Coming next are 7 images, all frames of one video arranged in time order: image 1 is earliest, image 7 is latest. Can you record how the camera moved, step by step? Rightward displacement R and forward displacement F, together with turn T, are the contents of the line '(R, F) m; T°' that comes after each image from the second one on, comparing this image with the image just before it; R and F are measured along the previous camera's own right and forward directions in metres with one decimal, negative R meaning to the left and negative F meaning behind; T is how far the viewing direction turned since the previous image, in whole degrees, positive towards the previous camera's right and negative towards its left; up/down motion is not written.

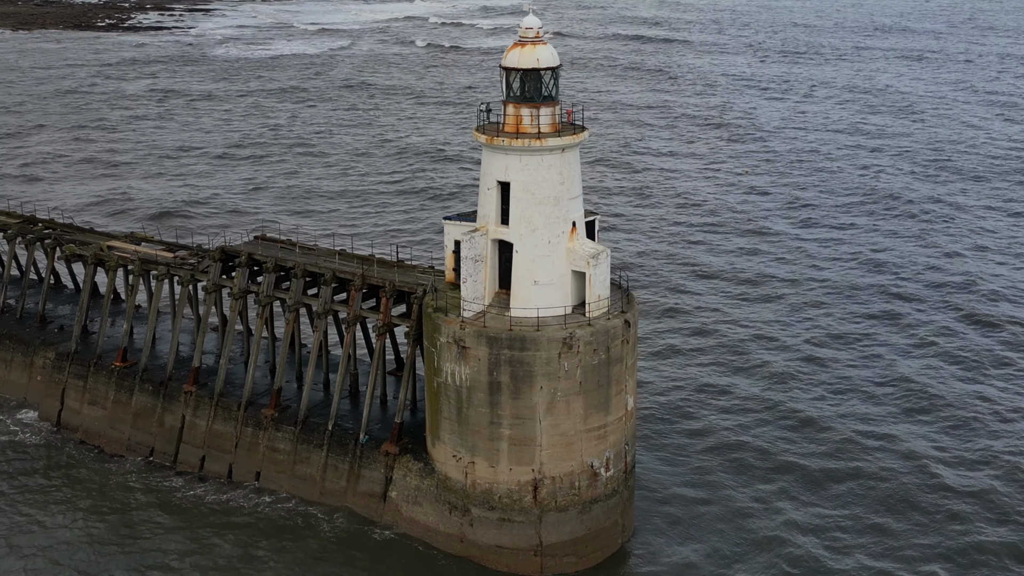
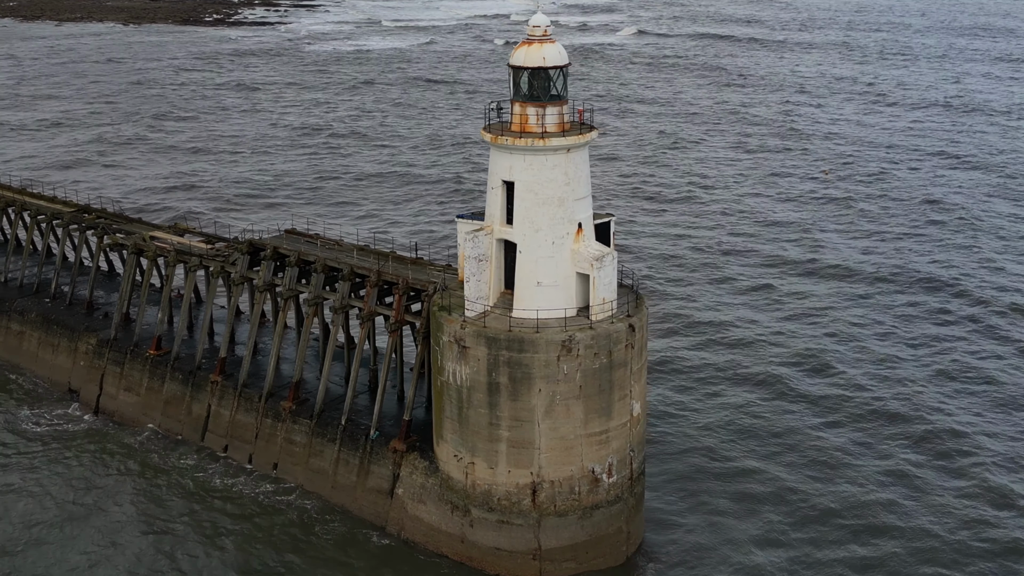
(+2.0, +0.3) m; -5°
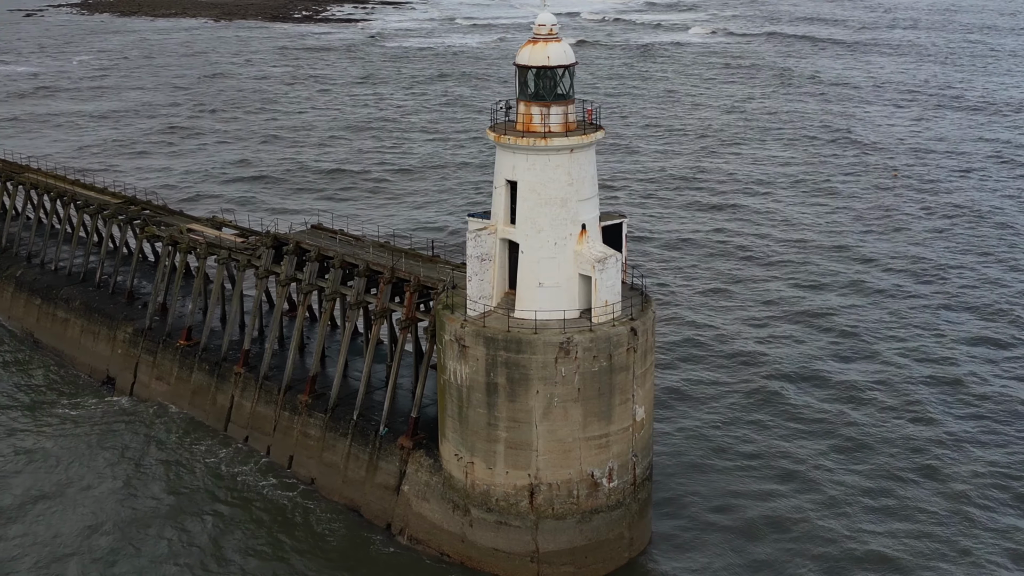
(+1.7, +0.2) m; -4°
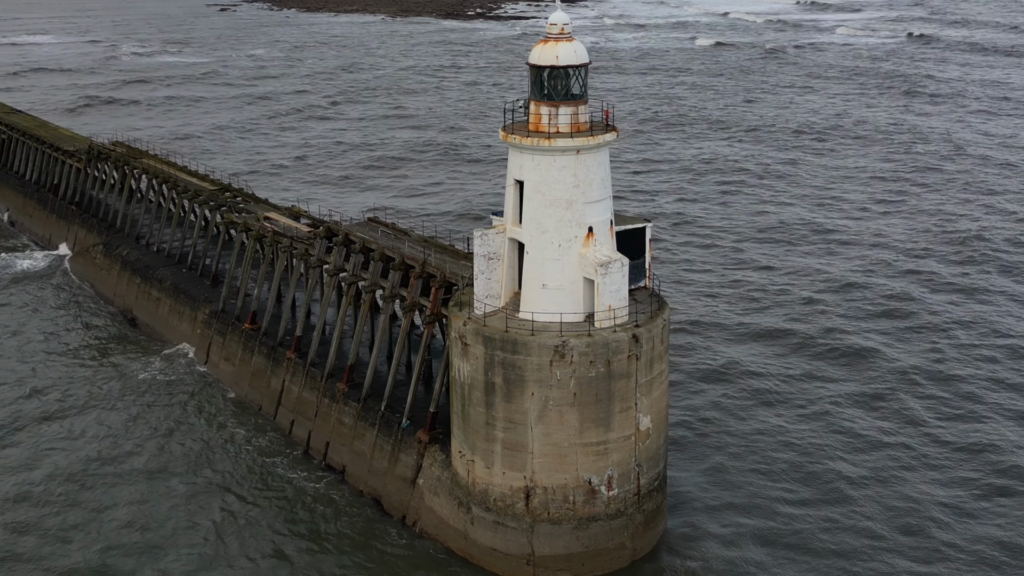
(+3.4, +0.4) m; -9°
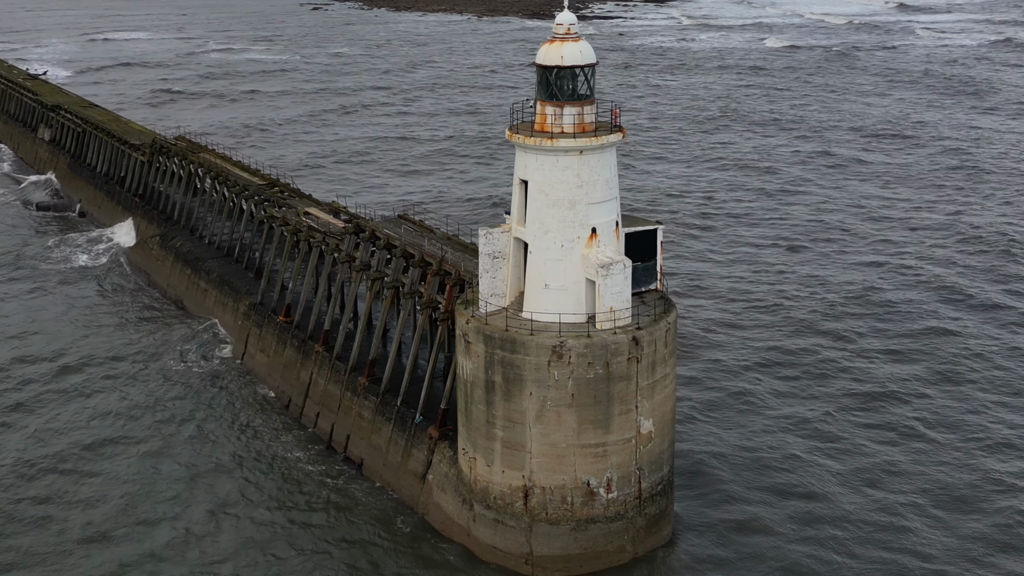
(+1.7, 0.0) m; -4°
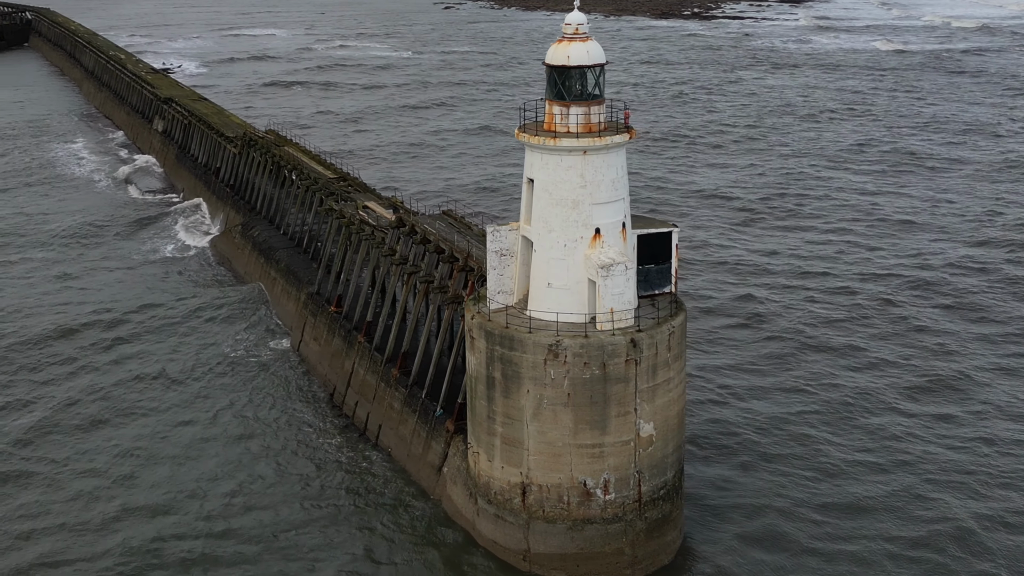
(+2.6, 0.0) m; -7°
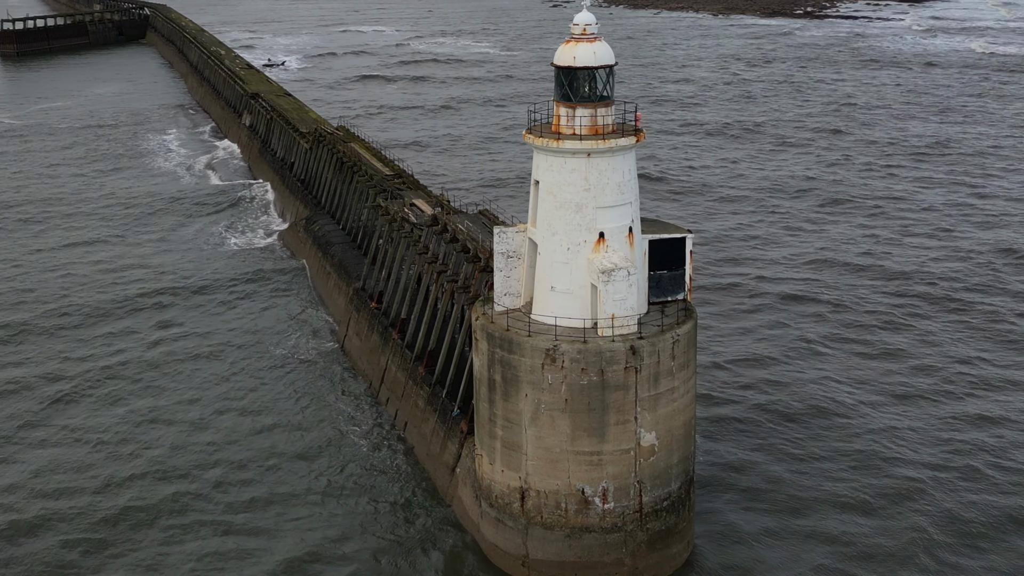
(+2.1, +0.3) m; -5°
